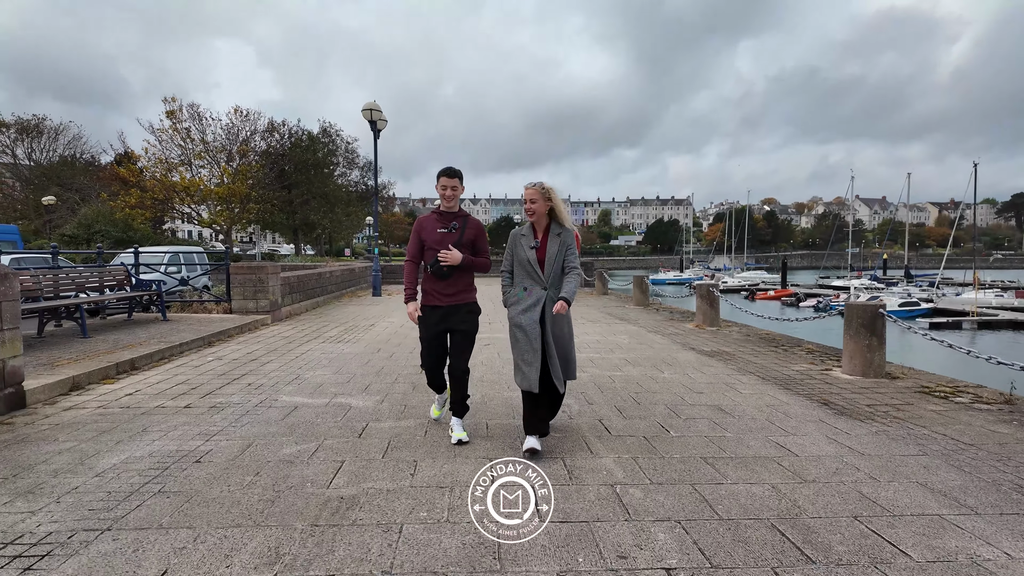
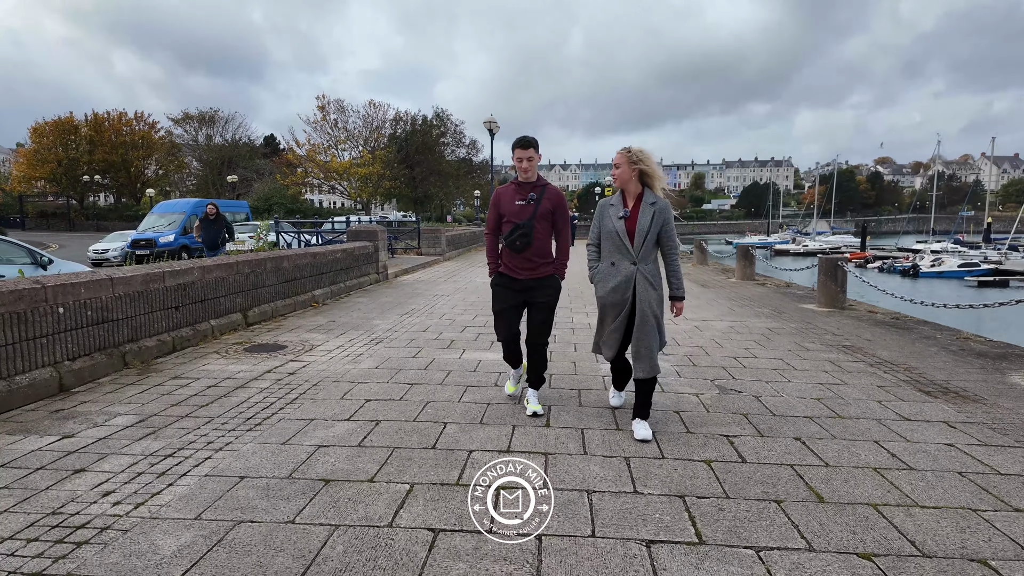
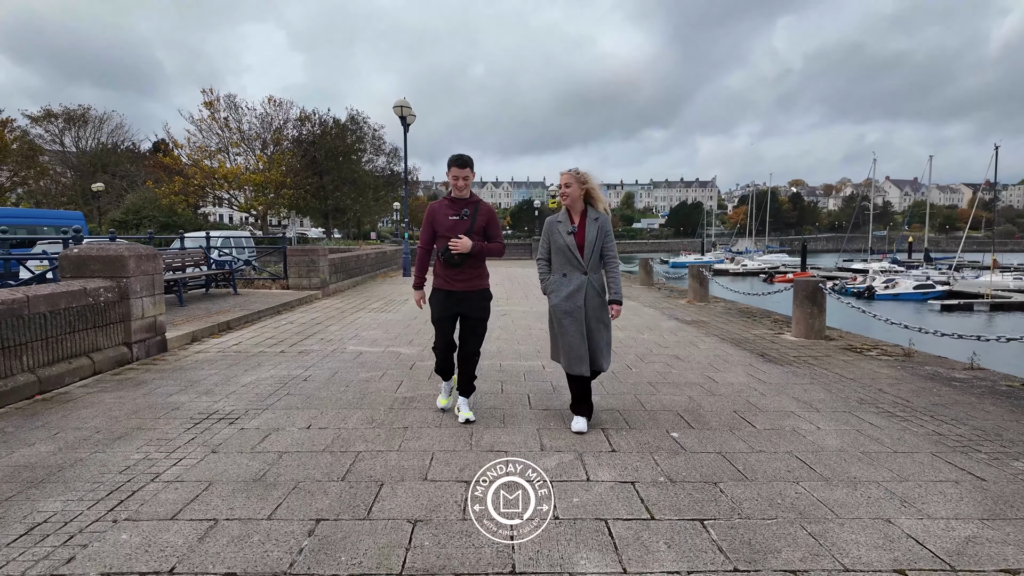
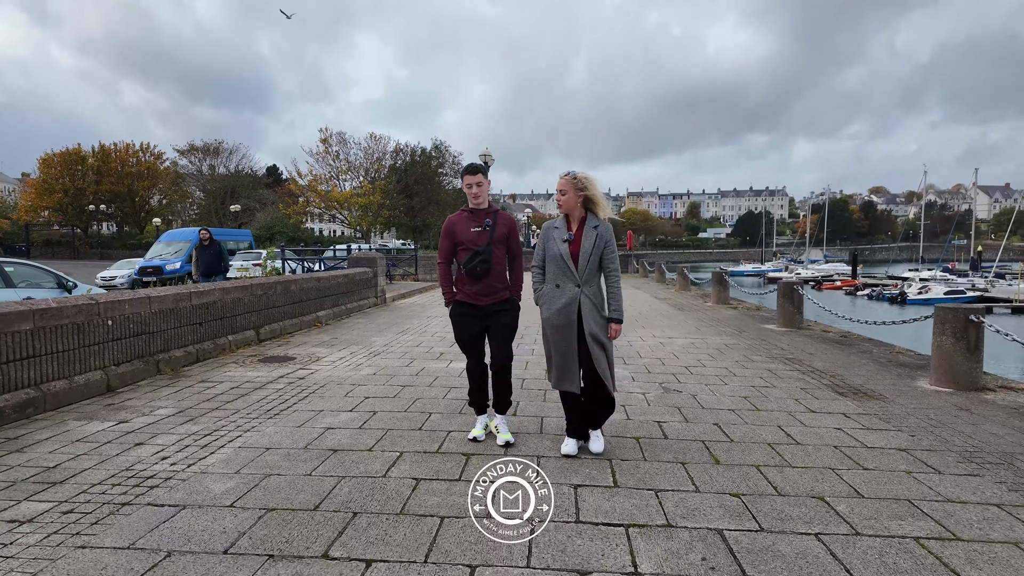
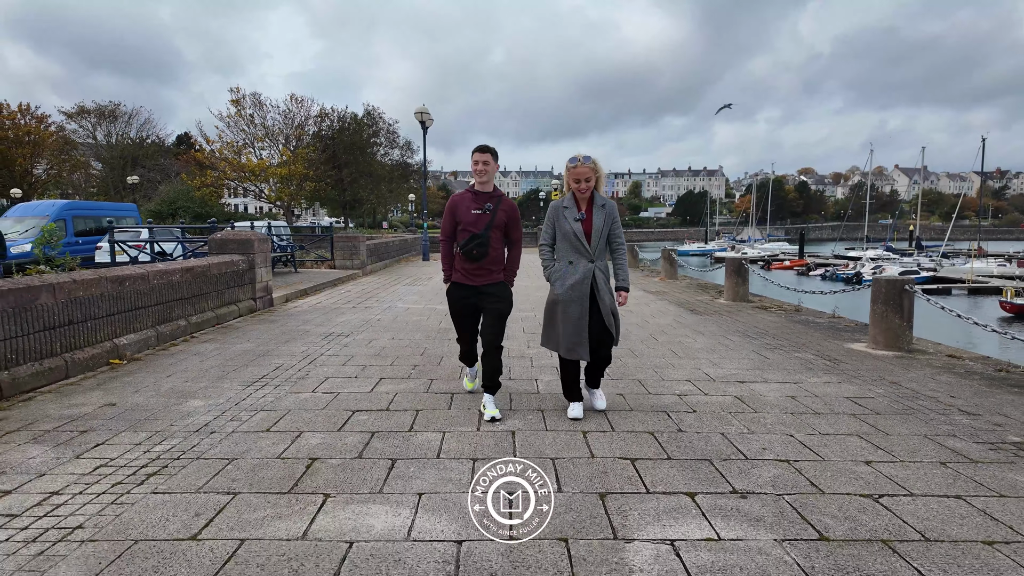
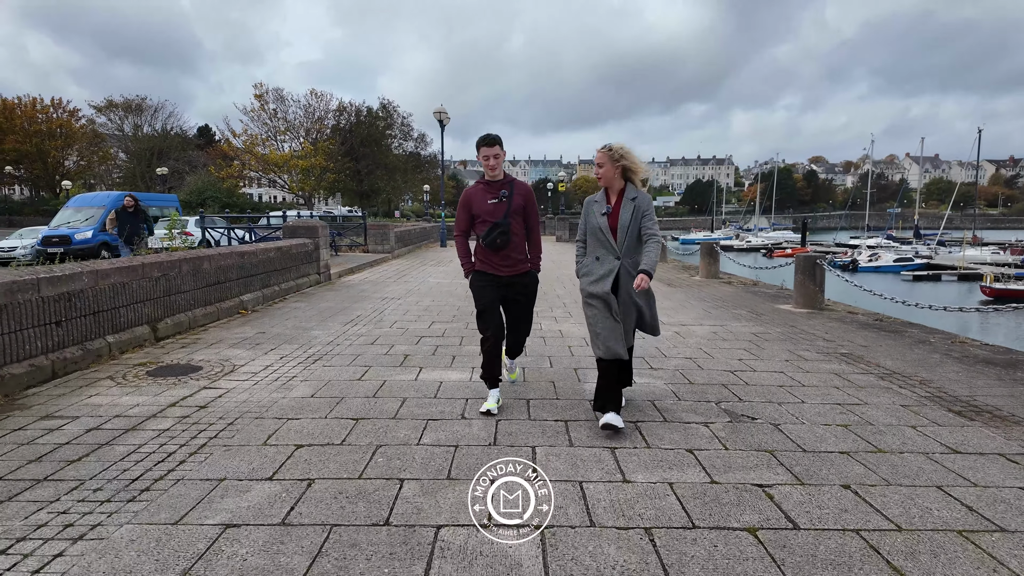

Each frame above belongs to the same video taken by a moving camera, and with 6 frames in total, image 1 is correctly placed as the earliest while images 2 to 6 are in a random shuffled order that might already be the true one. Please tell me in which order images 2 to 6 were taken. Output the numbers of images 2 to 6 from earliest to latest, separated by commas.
3, 5, 6, 2, 4
